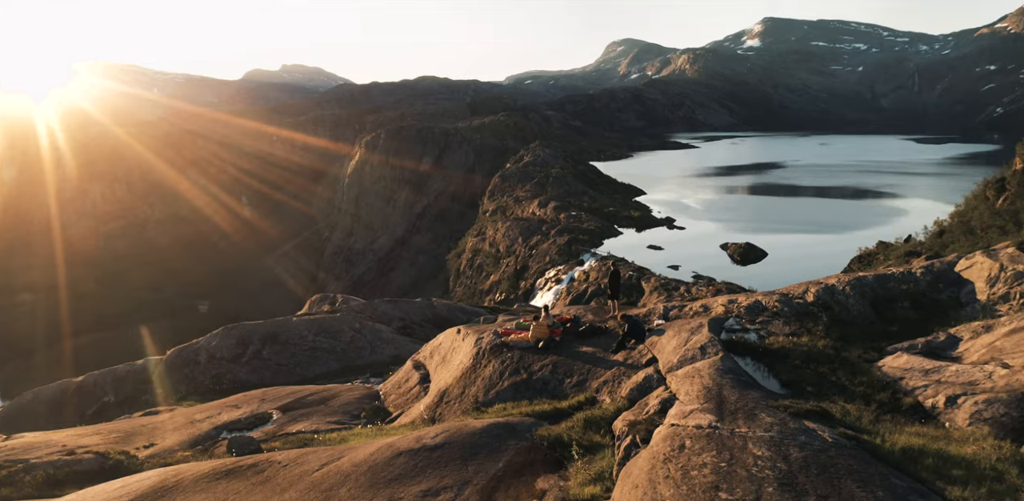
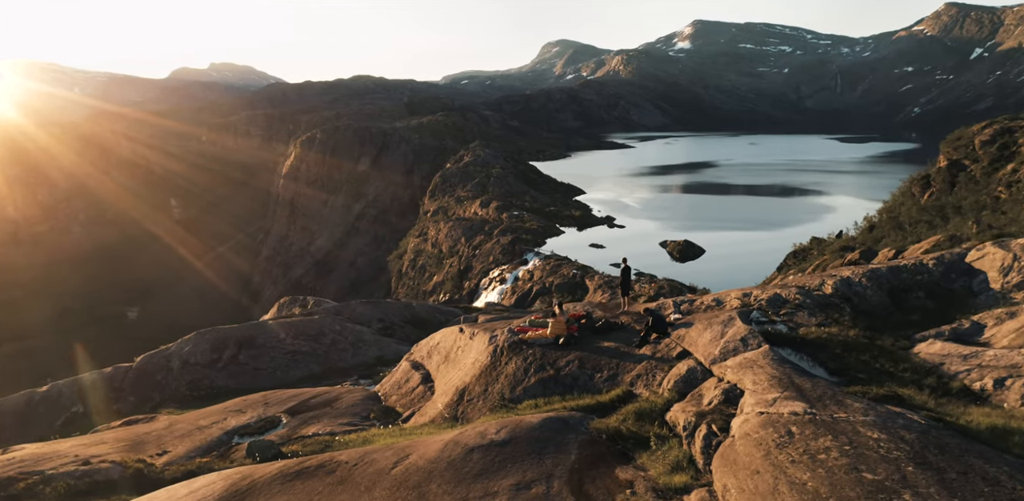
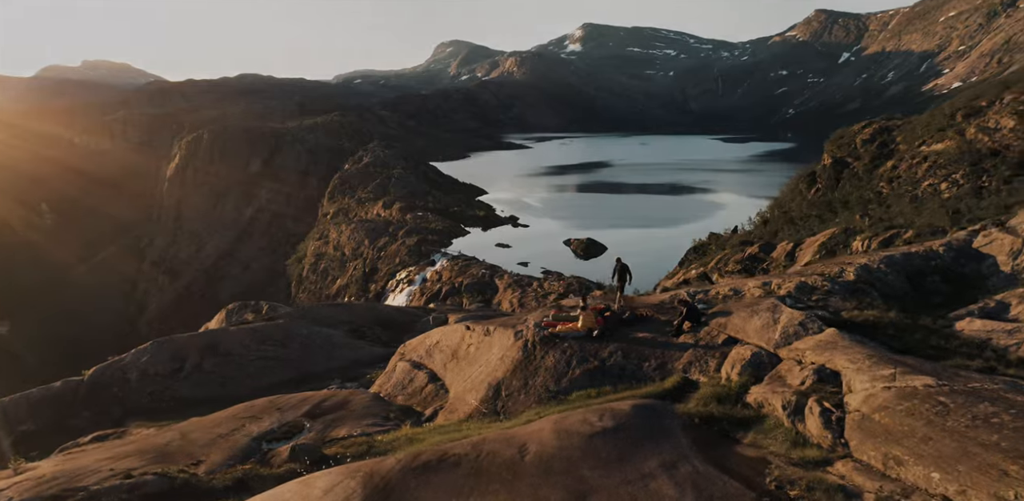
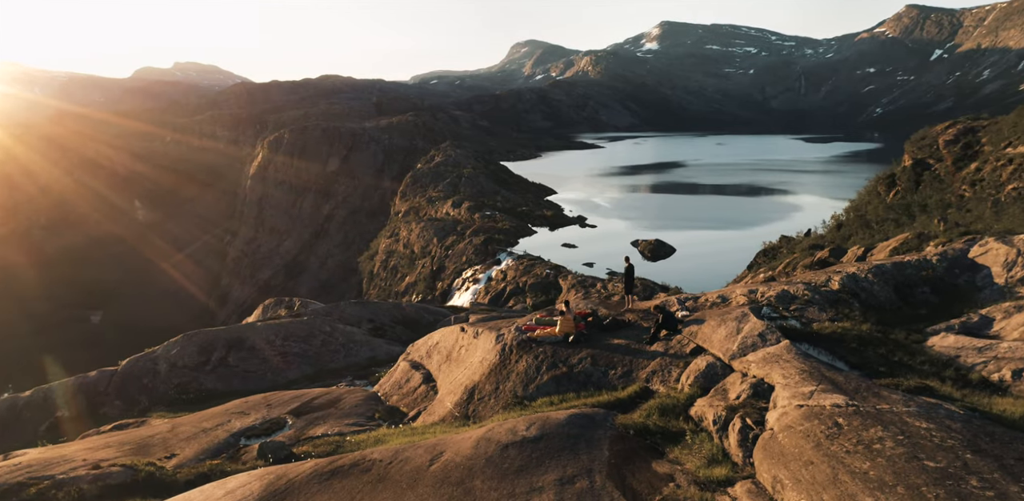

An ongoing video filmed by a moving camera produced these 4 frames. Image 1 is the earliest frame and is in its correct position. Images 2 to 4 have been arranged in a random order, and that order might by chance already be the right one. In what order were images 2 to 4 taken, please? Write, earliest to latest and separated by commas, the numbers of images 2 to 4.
2, 4, 3
